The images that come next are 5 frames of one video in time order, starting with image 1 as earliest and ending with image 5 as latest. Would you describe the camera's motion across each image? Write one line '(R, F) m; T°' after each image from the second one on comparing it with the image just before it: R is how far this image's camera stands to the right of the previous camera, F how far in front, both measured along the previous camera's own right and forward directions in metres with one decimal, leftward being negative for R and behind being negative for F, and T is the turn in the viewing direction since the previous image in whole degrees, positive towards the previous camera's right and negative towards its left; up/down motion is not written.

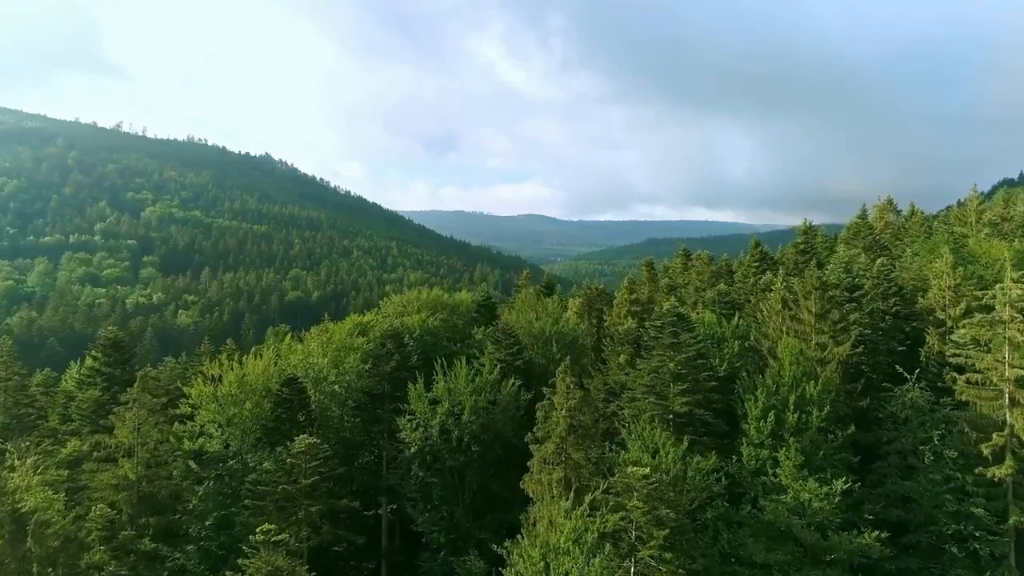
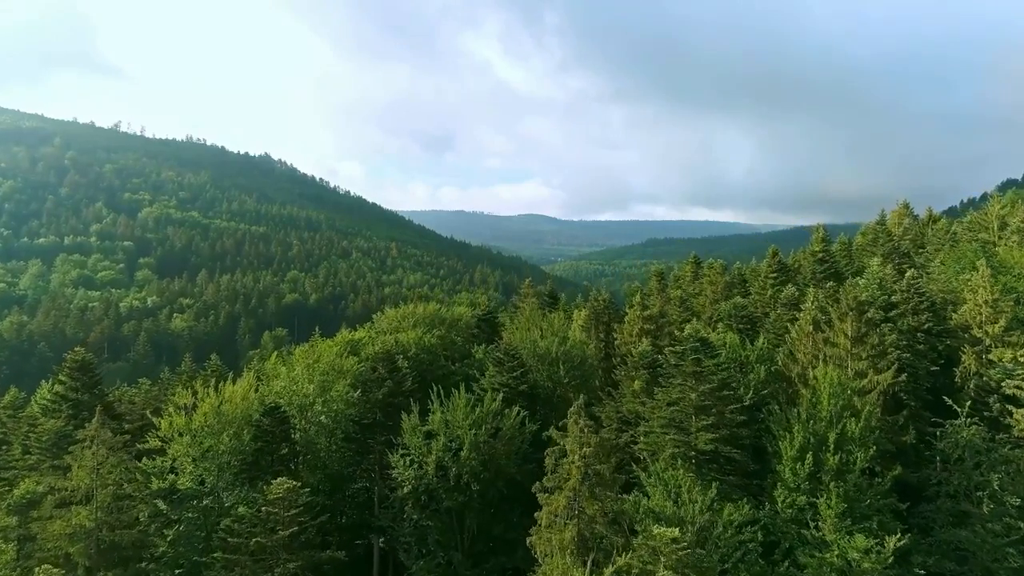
(-0.2, +3.8) m; 0°
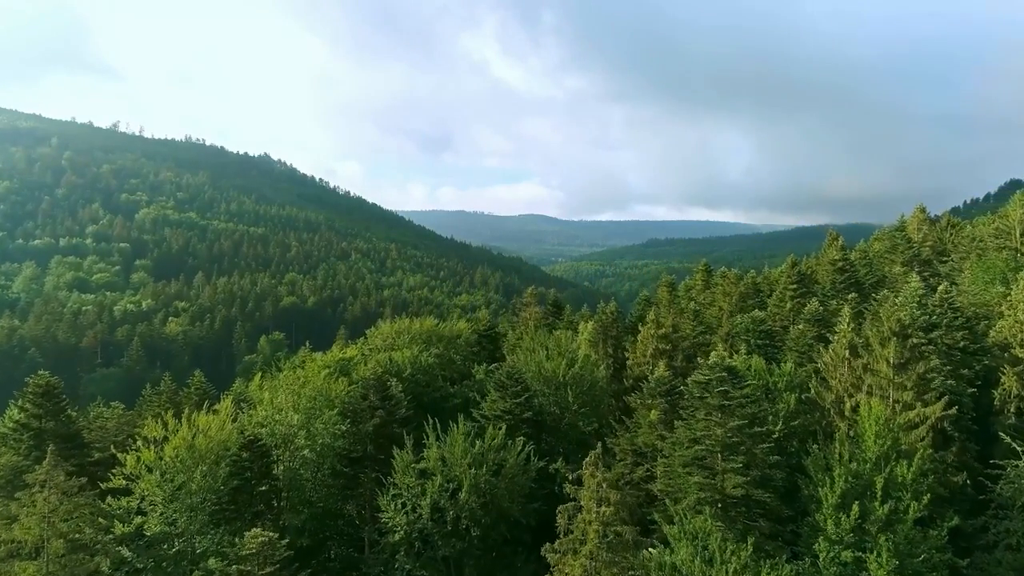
(-0.2, +3.6) m; 0°
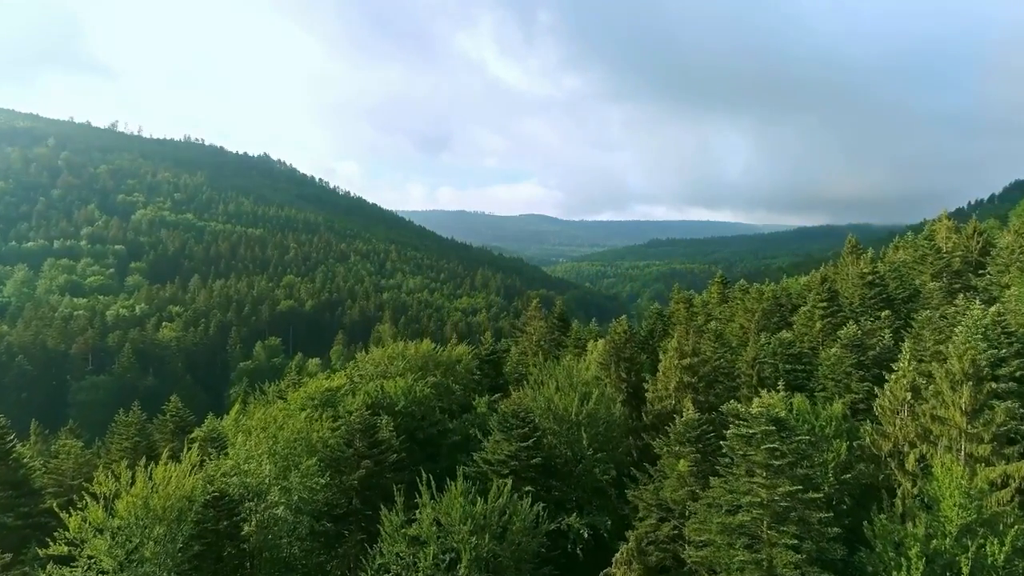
(-0.3, +4.7) m; 0°
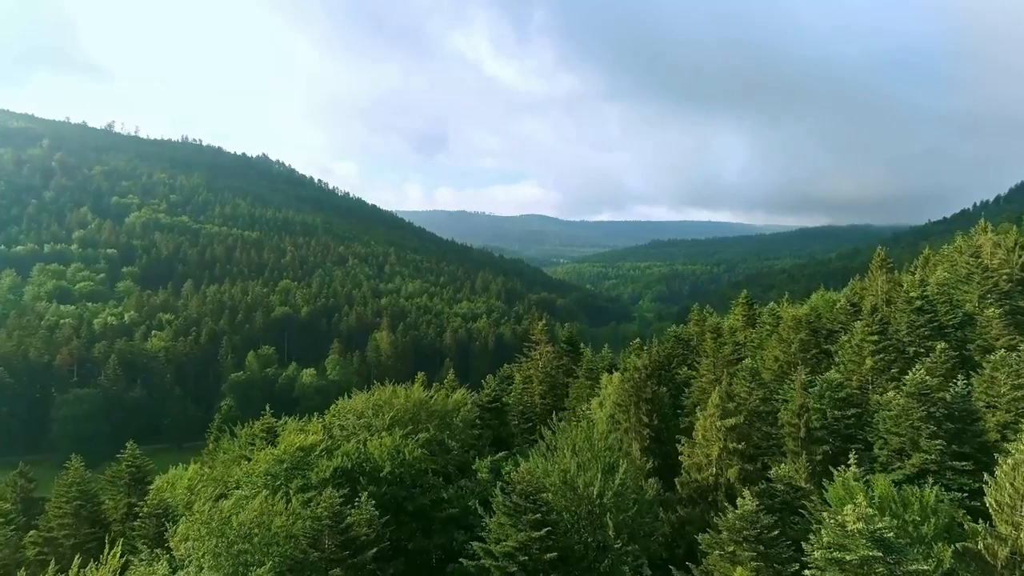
(-0.4, +6.6) m; 0°
